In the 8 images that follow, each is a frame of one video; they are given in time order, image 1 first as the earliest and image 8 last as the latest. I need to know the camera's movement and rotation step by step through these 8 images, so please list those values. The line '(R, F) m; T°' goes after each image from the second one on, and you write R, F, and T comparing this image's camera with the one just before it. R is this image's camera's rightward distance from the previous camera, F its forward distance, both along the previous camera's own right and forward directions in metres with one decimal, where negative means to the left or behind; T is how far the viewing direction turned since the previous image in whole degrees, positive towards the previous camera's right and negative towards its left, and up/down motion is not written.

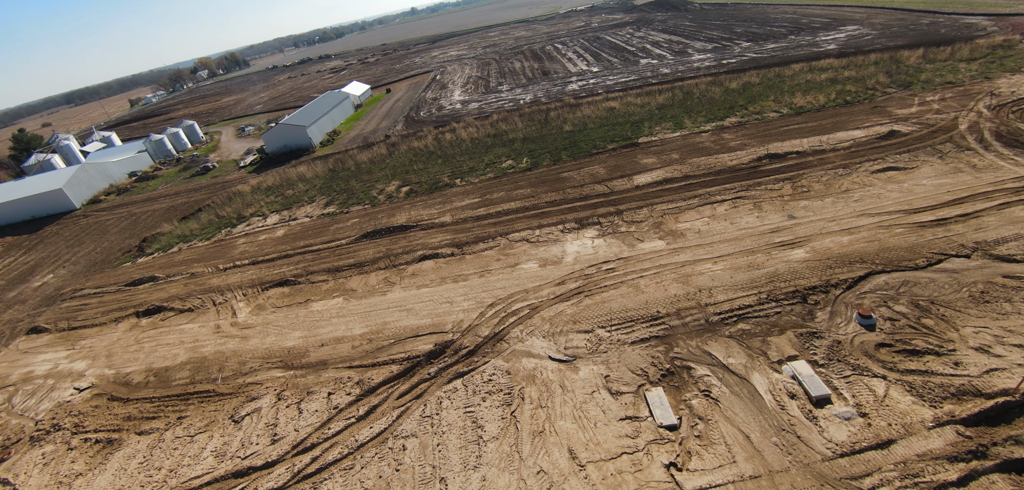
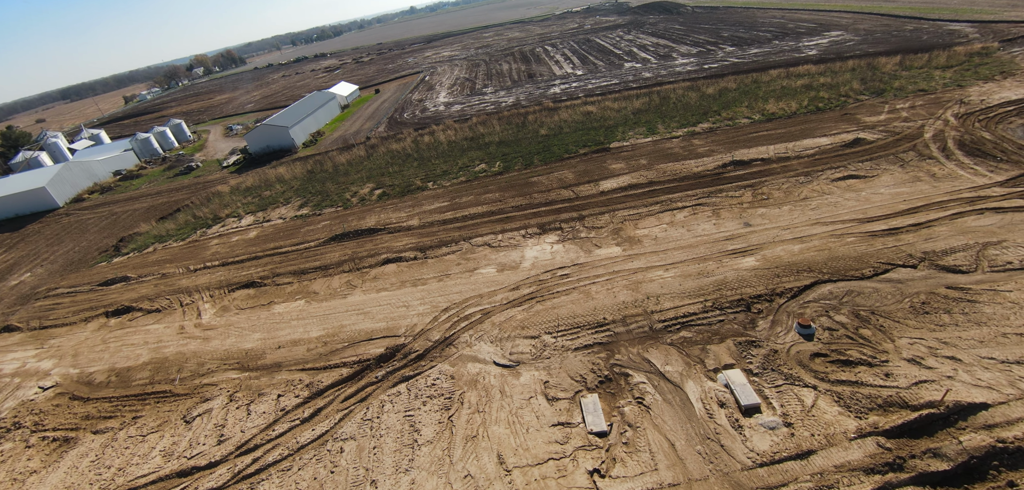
(+1.3, -0.1) m; 0°
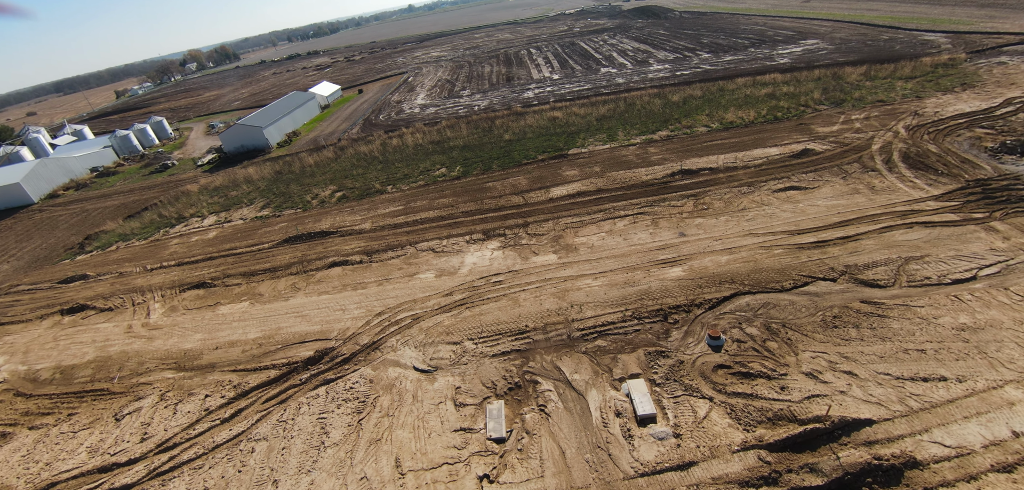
(+2.0, -0.2) m; 0°
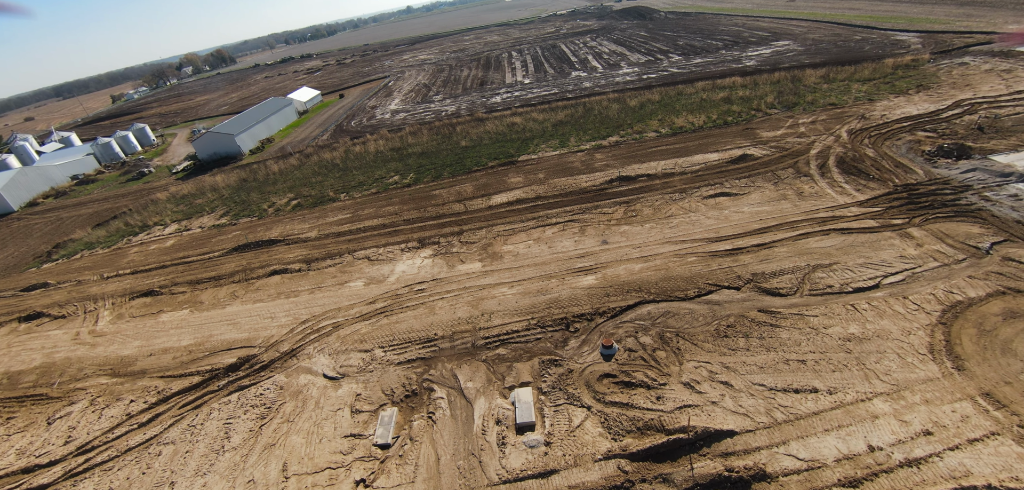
(+2.6, -0.2) m; -1°
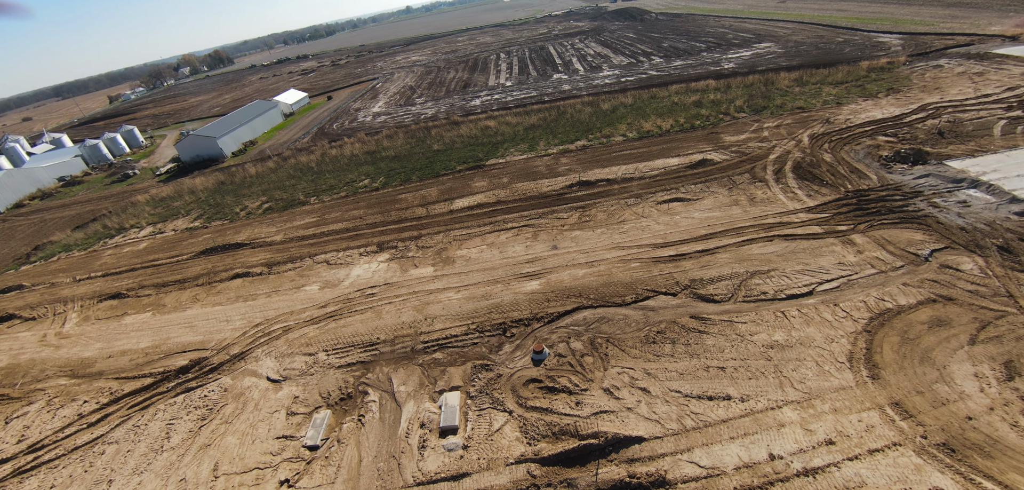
(+1.7, -0.1) m; -1°
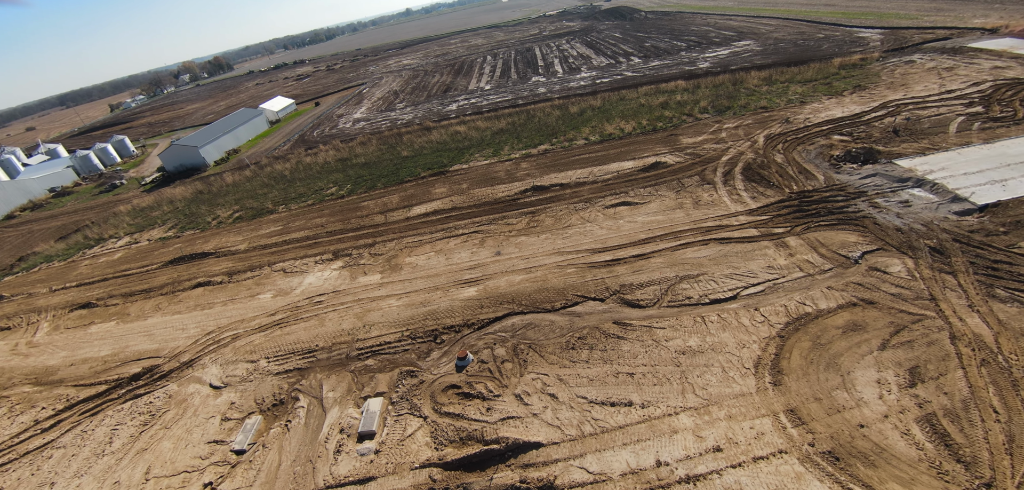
(+2.1, -0.2) m; -1°
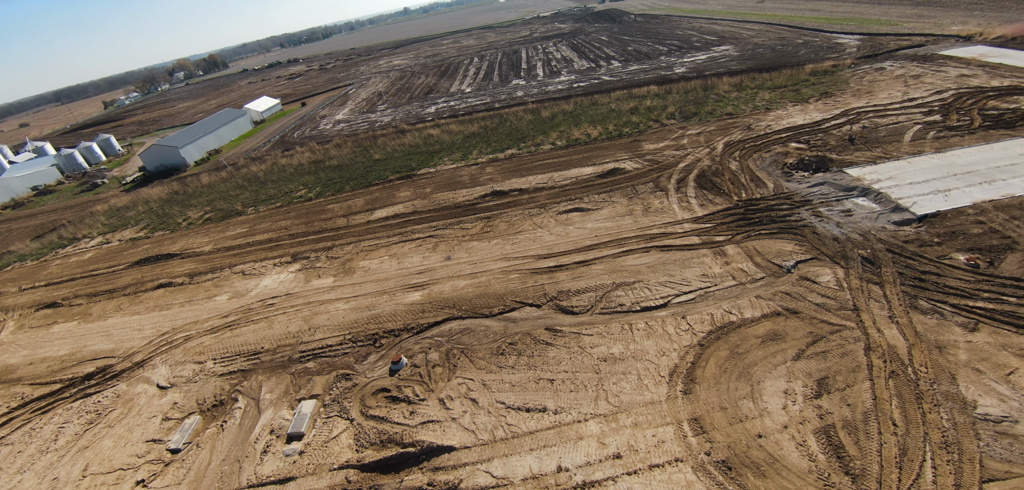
(+1.7, -0.2) m; 0°
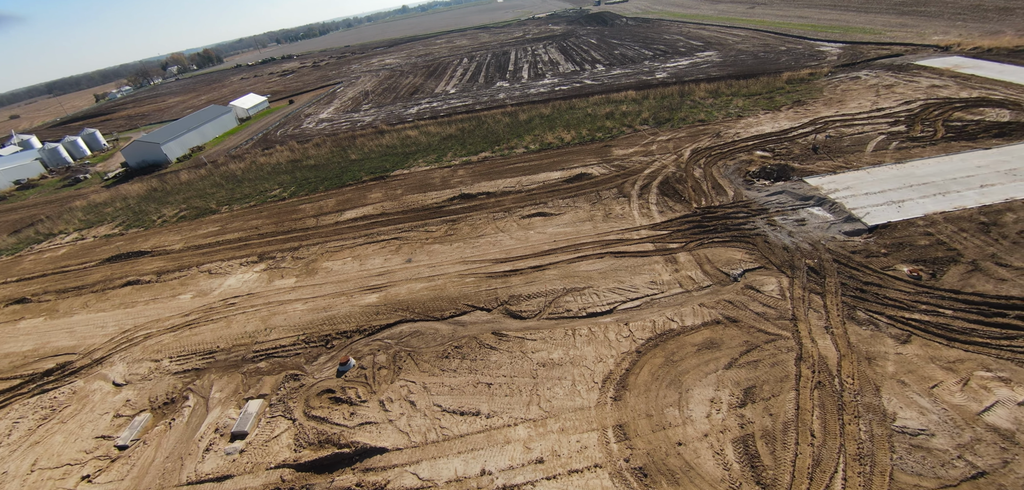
(+1.3, -0.1) m; 0°
